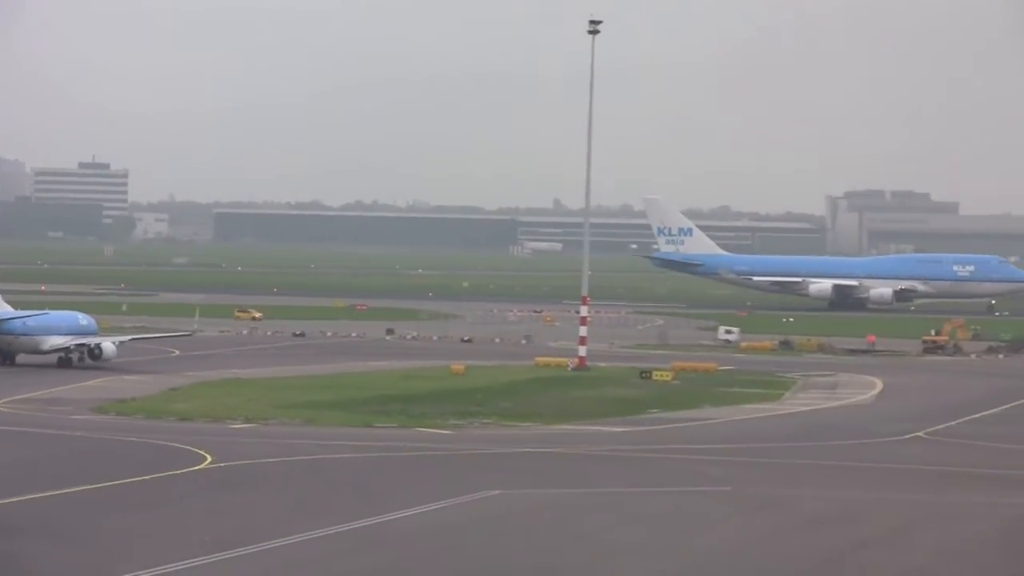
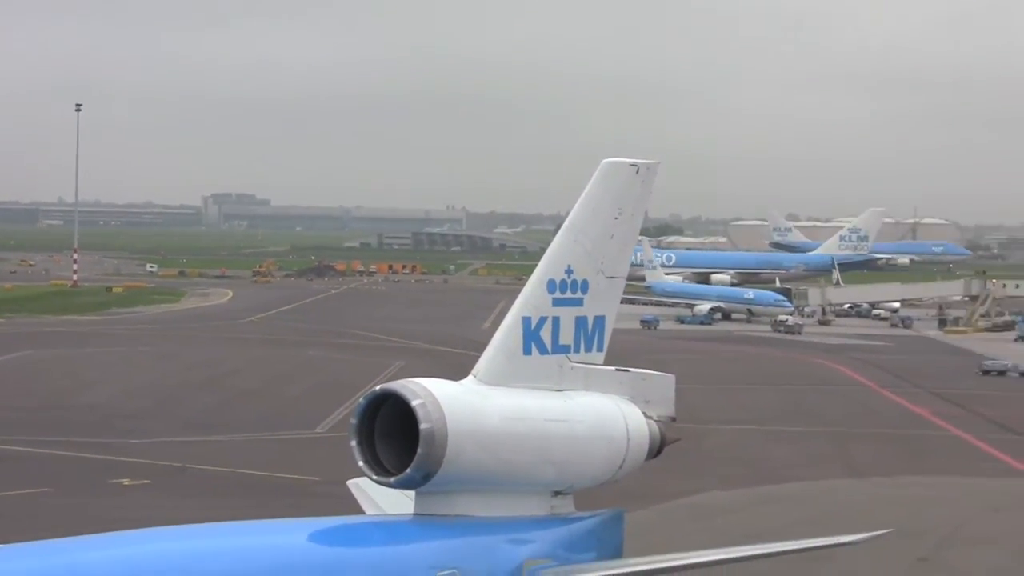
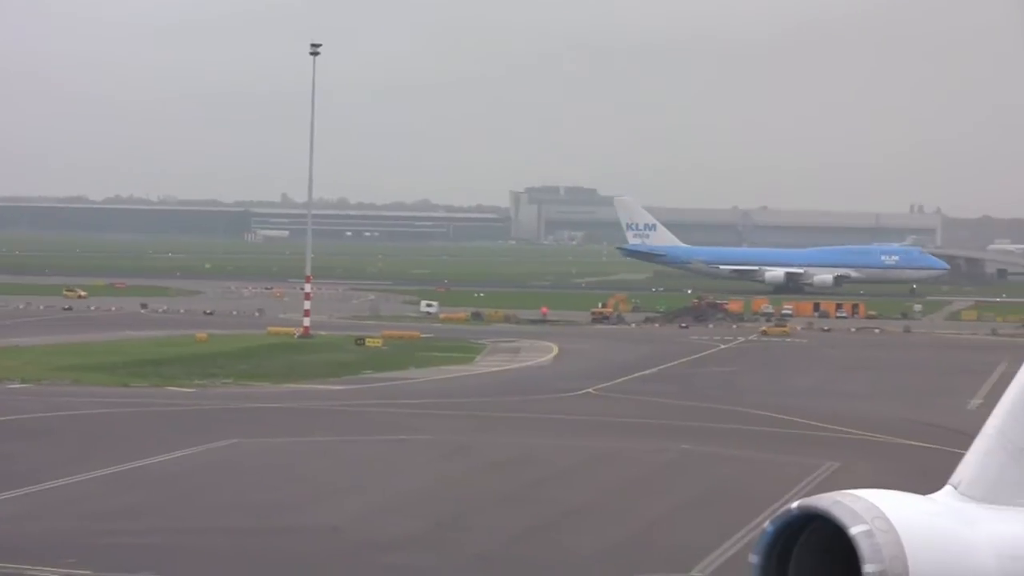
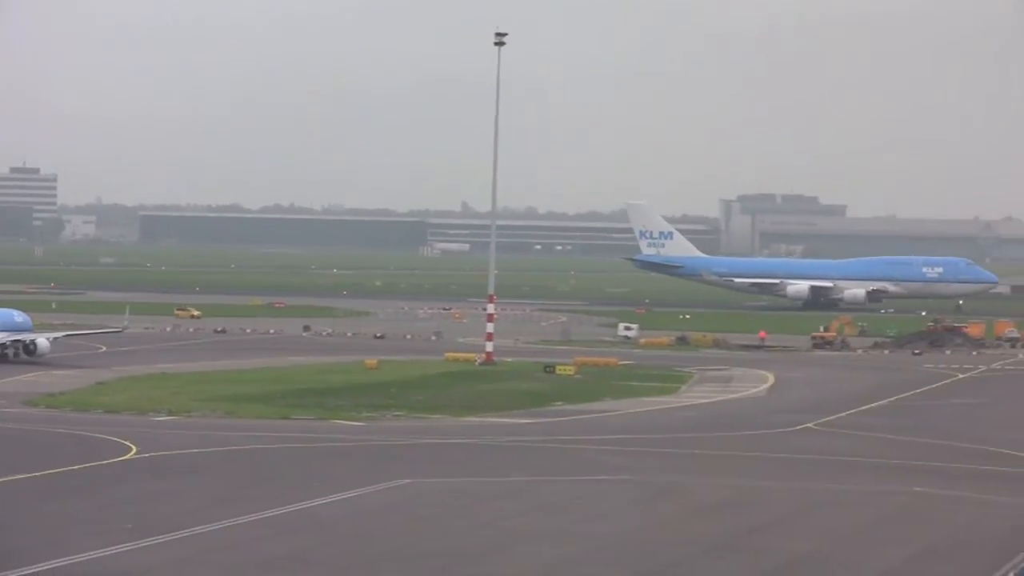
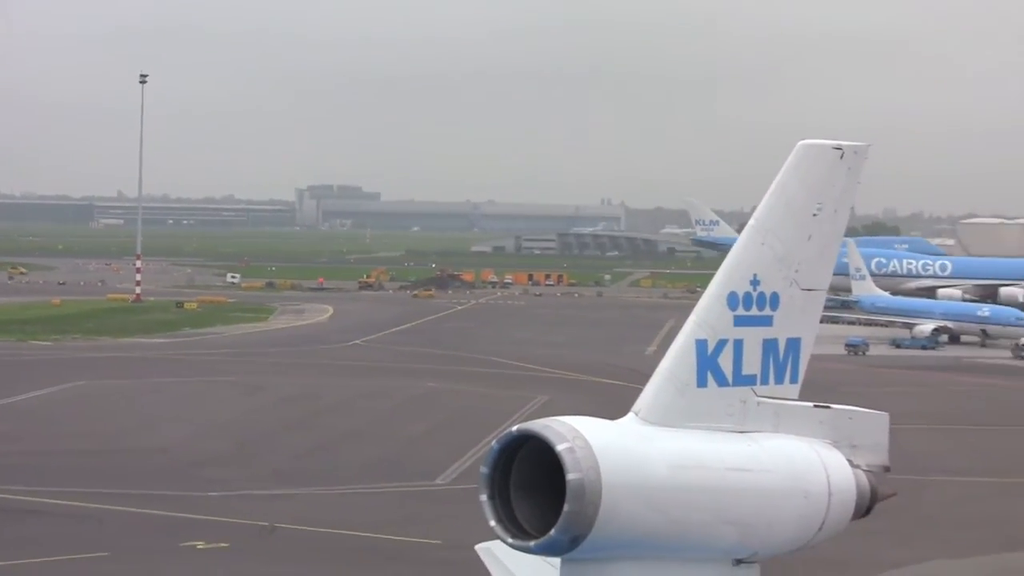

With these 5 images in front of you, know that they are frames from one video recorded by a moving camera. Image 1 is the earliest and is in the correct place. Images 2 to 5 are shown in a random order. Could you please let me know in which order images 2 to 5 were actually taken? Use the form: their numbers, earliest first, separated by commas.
4, 3, 5, 2
